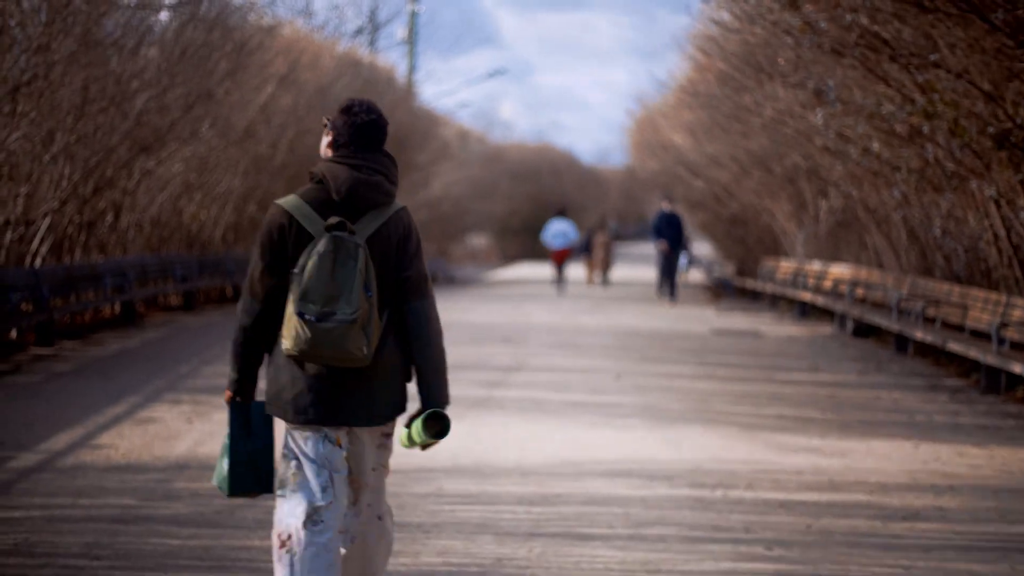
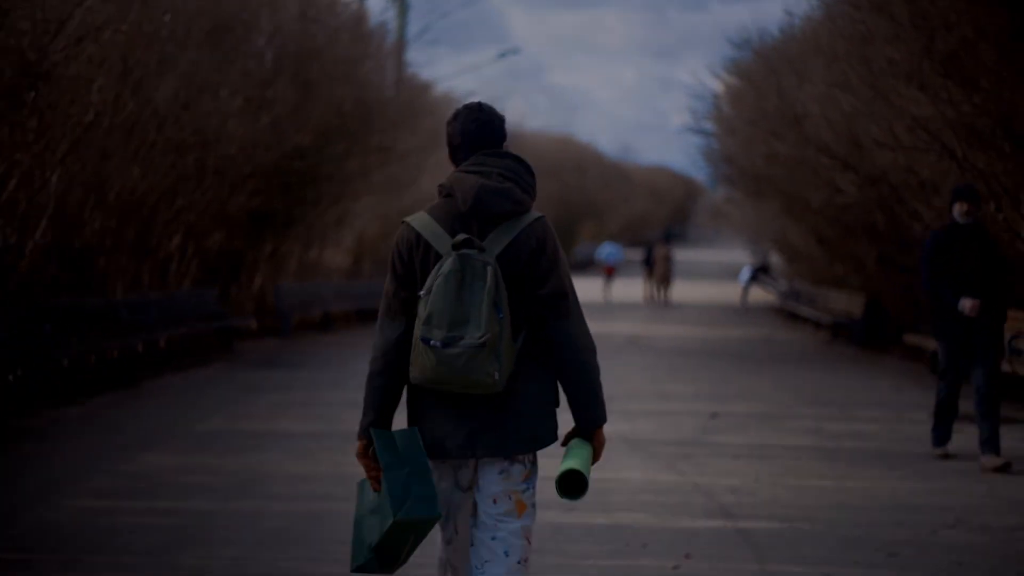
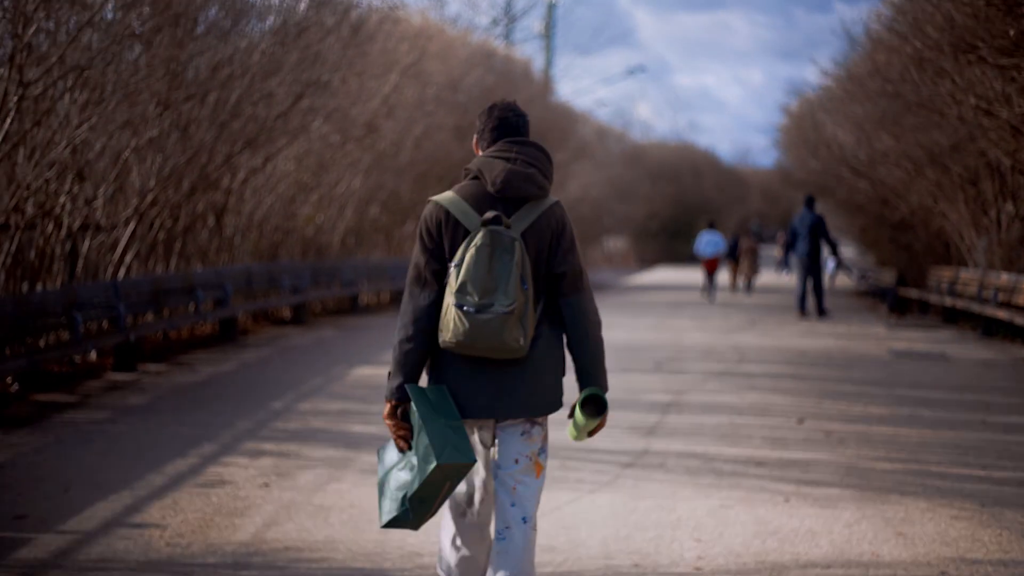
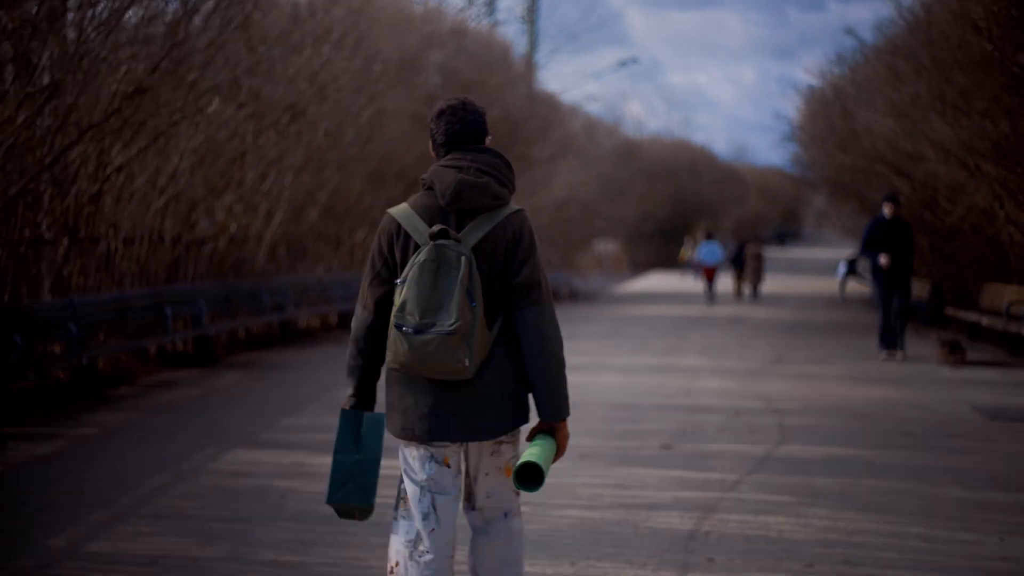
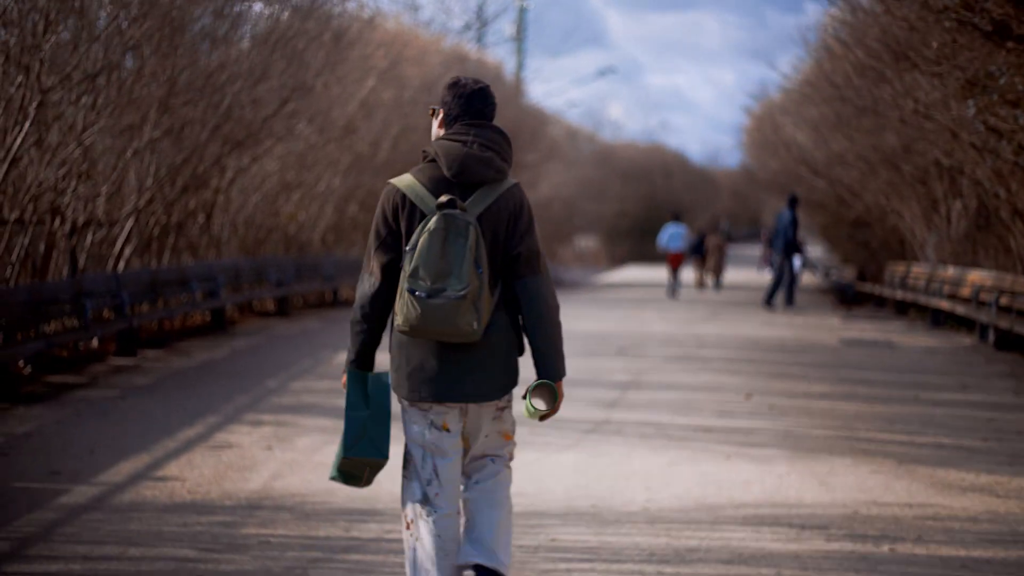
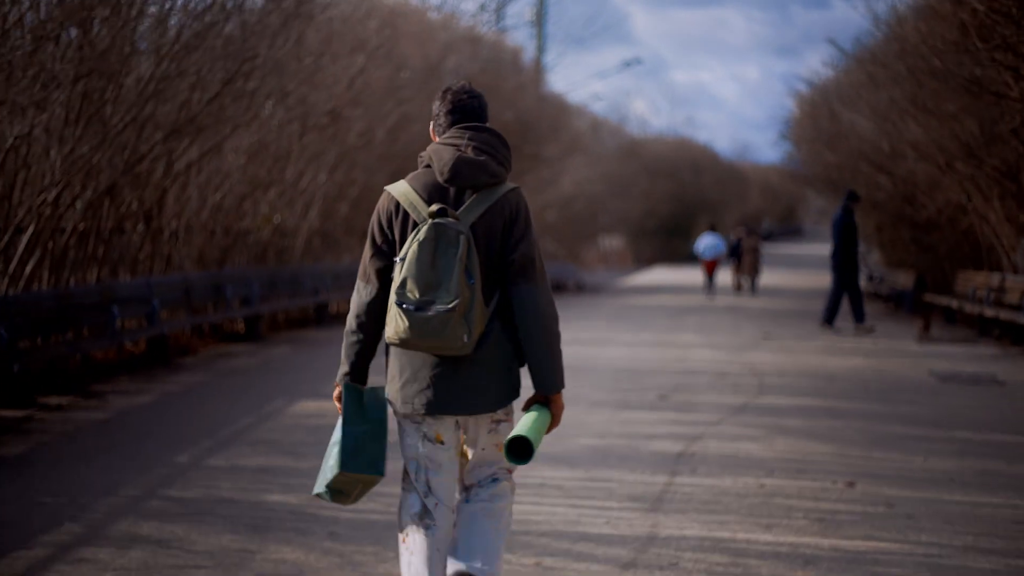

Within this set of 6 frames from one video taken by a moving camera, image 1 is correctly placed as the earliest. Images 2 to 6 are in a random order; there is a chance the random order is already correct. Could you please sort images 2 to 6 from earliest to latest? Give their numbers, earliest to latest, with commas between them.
5, 3, 6, 4, 2
